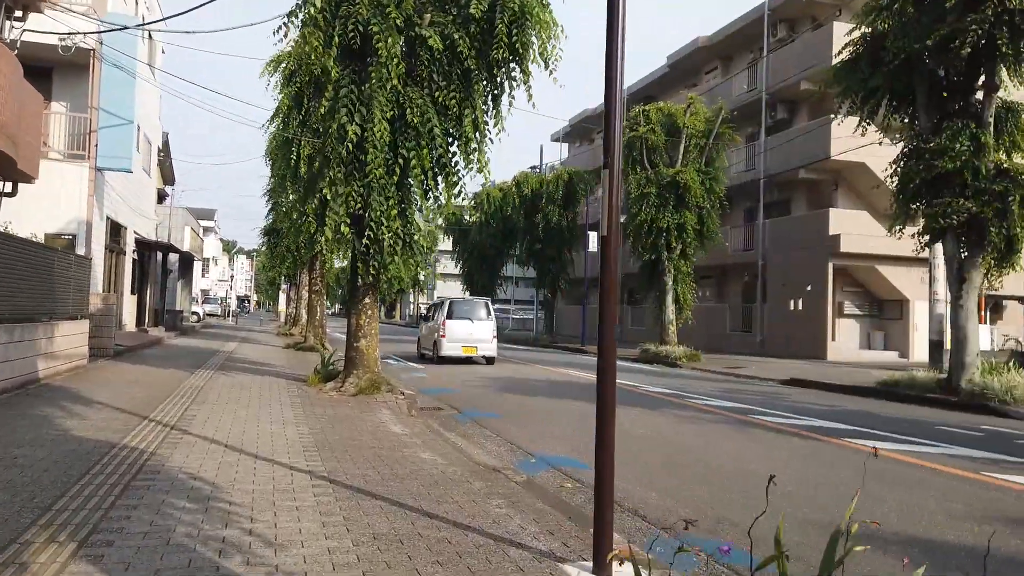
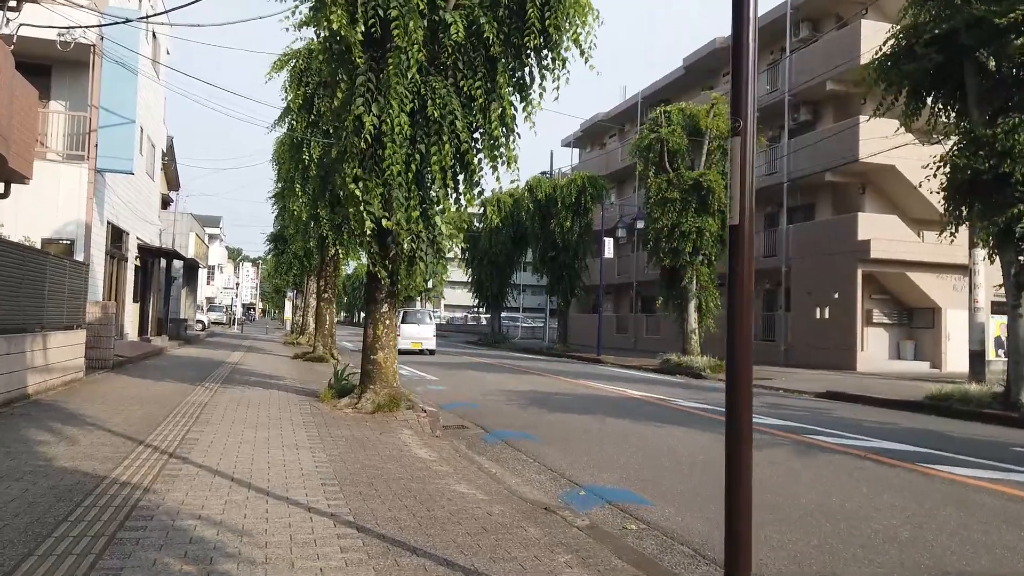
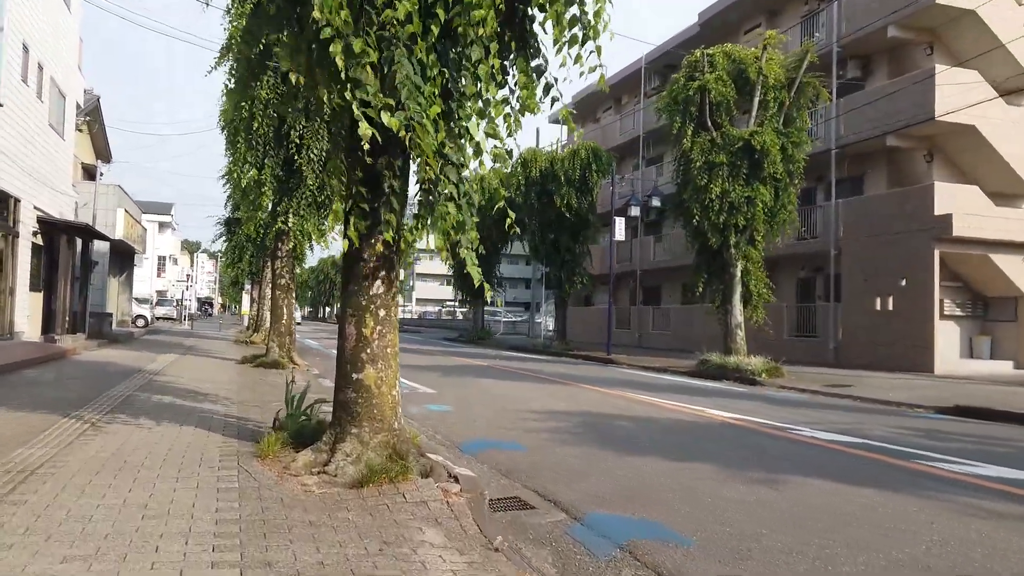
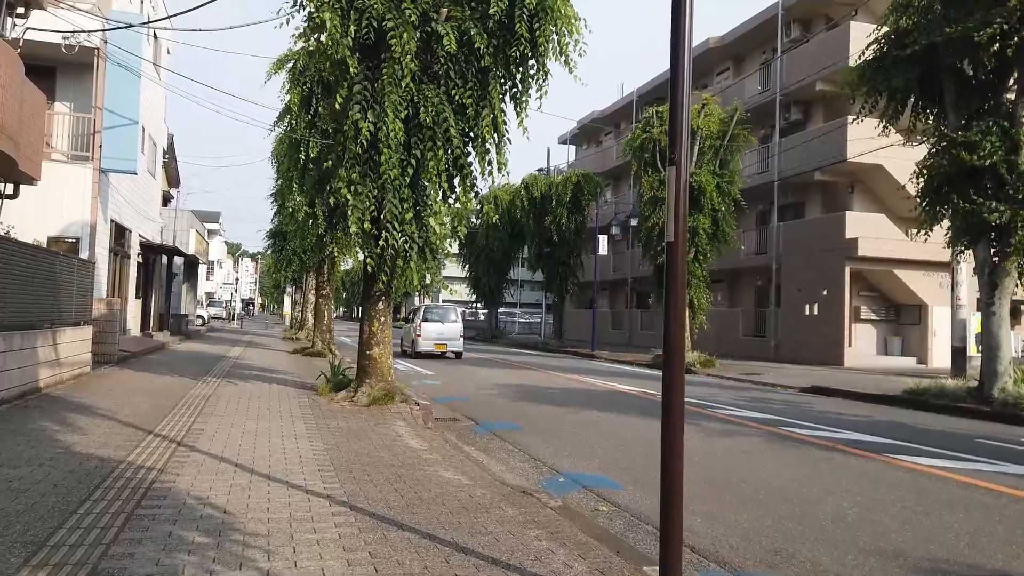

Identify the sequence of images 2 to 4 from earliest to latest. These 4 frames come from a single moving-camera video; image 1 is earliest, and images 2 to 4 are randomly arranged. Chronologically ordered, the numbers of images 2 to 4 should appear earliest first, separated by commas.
4, 2, 3
